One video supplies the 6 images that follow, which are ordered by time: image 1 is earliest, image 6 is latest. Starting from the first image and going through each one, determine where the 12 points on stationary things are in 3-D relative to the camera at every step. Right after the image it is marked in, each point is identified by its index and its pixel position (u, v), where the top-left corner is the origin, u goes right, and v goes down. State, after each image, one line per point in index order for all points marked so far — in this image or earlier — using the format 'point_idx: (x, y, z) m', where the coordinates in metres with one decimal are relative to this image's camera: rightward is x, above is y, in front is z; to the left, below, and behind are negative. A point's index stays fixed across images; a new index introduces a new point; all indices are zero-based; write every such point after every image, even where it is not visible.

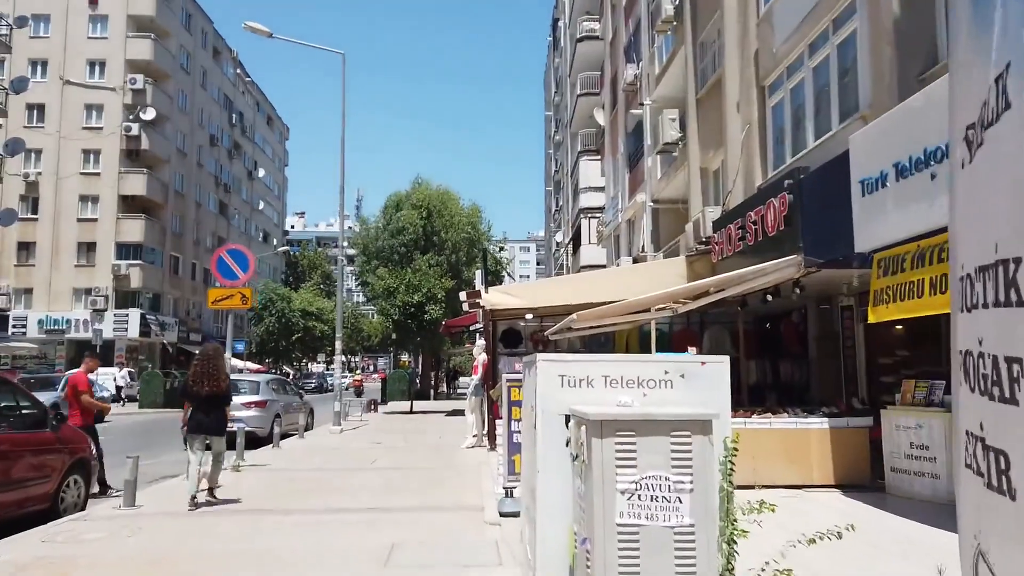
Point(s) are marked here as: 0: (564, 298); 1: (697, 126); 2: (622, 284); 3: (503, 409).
0: (+1.0, -0.2, +13.5) m
1: (+3.9, +3.4, +15.5) m
2: (+2.0, +0.1, +13.4) m
3: (-0.1, -1.2, +7.6) m
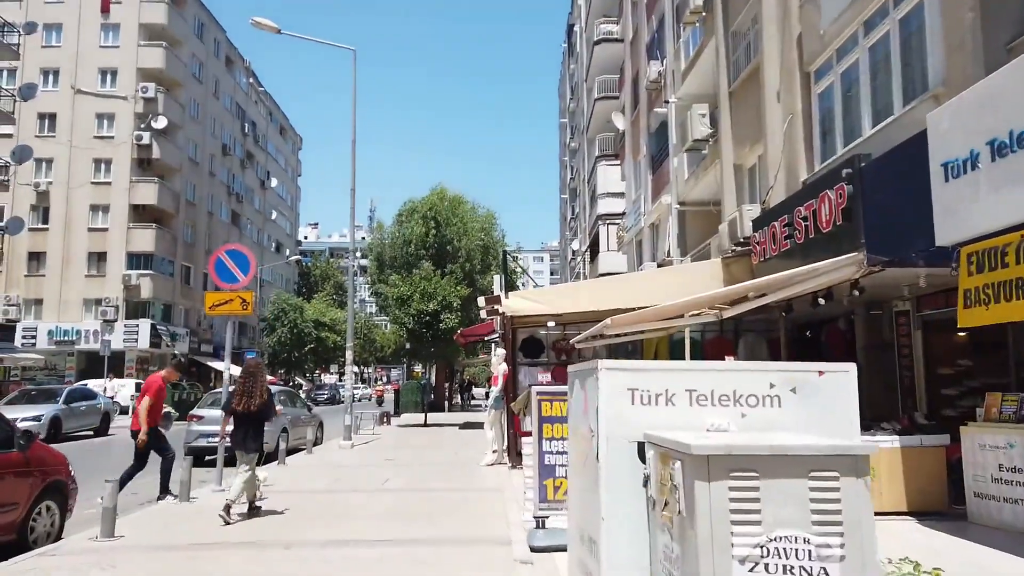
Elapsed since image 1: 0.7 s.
0: (+1.3, -0.3, +12.5) m
1: (+4.3, +3.3, +14.6) m
2: (+2.4, 0.0, +12.4) m
3: (+0.2, -1.2, +6.6) m
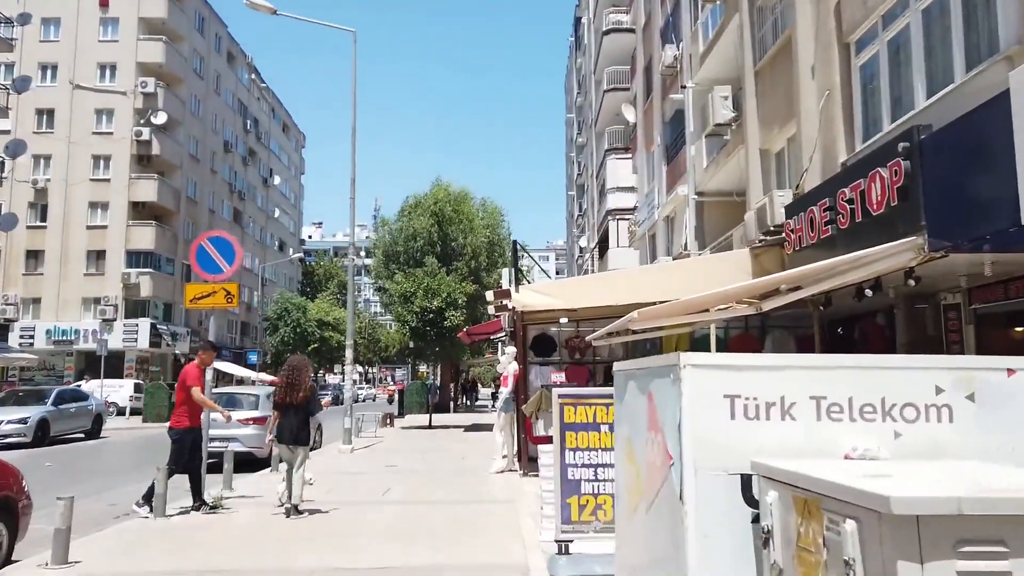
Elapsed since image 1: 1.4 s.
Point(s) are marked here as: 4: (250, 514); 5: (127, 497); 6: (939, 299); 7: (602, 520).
0: (+1.5, -0.2, +11.6) m
1: (+4.4, +3.4, +13.6) m
2: (+2.6, +0.1, +11.5) m
3: (+0.3, -1.1, +5.7) m
4: (-3.0, -2.6, +8.5) m
5: (-5.8, -3.2, +11.3) m
6: (+5.9, -0.2, +10.4) m
7: (+0.7, -1.7, +5.6) m
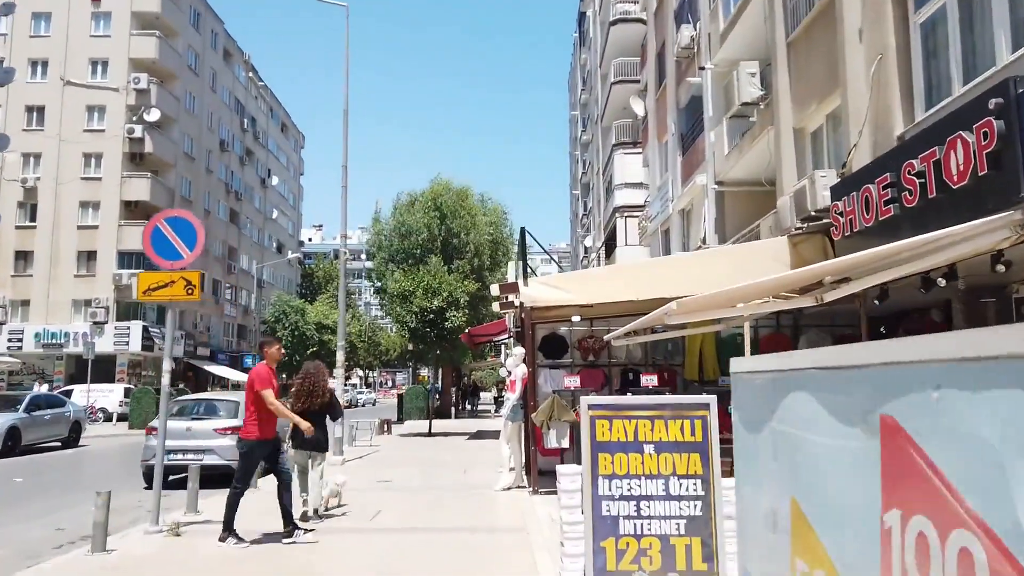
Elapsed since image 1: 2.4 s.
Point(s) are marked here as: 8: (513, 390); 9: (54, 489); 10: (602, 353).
0: (+1.6, -0.1, +10.3) m
1: (+4.5, +3.5, +12.3) m
2: (+2.7, +0.2, +10.2) m
3: (+0.4, -1.0, +4.4) m
4: (-2.9, -2.5, +7.2) m
5: (-5.7, -3.1, +10.0) m
6: (+6.0, 0.0, +9.0) m
7: (+0.8, -1.6, +4.3) m
8: (0.0, -1.4, +10.3) m
9: (-8.7, -3.8, +14.1) m
10: (+1.5, -1.1, +12.2) m
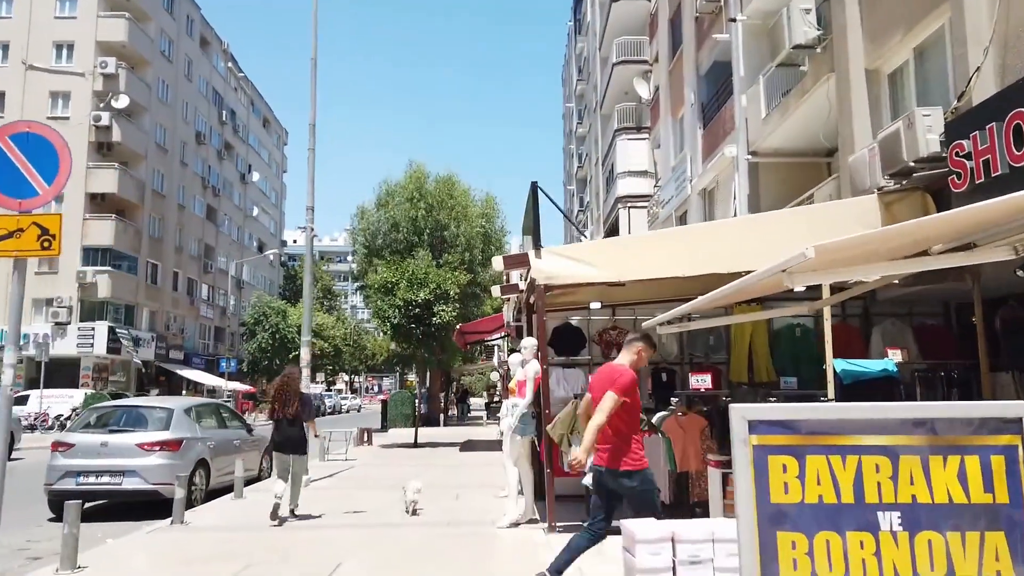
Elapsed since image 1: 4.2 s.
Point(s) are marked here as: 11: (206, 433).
0: (+1.7, +0.2, +7.9) m
1: (+4.6, +3.7, +10.0) m
2: (+2.8, +0.5, +7.8) m
3: (+0.6, -0.6, +1.9) m
4: (-2.8, -2.2, +4.7) m
5: (-5.6, -2.8, +7.5) m
6: (+6.1, +0.2, +6.7) m
7: (+1.0, -1.3, +1.9) m
8: (+0.1, -1.1, +7.9) m
9: (-8.6, -3.5, +11.5) m
10: (+1.5, -0.8, +9.8) m
11: (-4.2, -2.0, +10.2) m
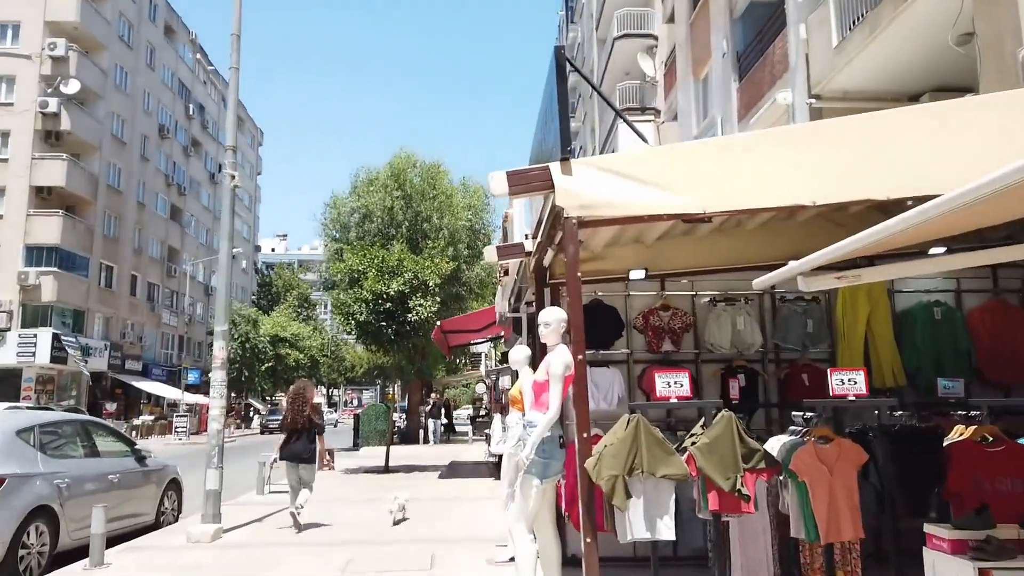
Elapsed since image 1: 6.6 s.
0: (+1.8, +0.6, +4.7) m
1: (+4.6, +4.1, +6.9) m
2: (+2.8, +0.9, +4.6) m
3: (+0.8, -0.1, -1.3) m
4: (-2.7, -1.7, +1.4) m
5: (-5.6, -2.4, +4.1) m
6: (+6.2, +0.7, +3.6) m
7: (+1.1, -0.8, -1.4) m
8: (+0.2, -0.7, +4.6) m
9: (-8.7, -3.2, +8.0) m
10: (+1.6, -0.4, +6.5) m
11: (-4.2, -1.6, +6.8) m
